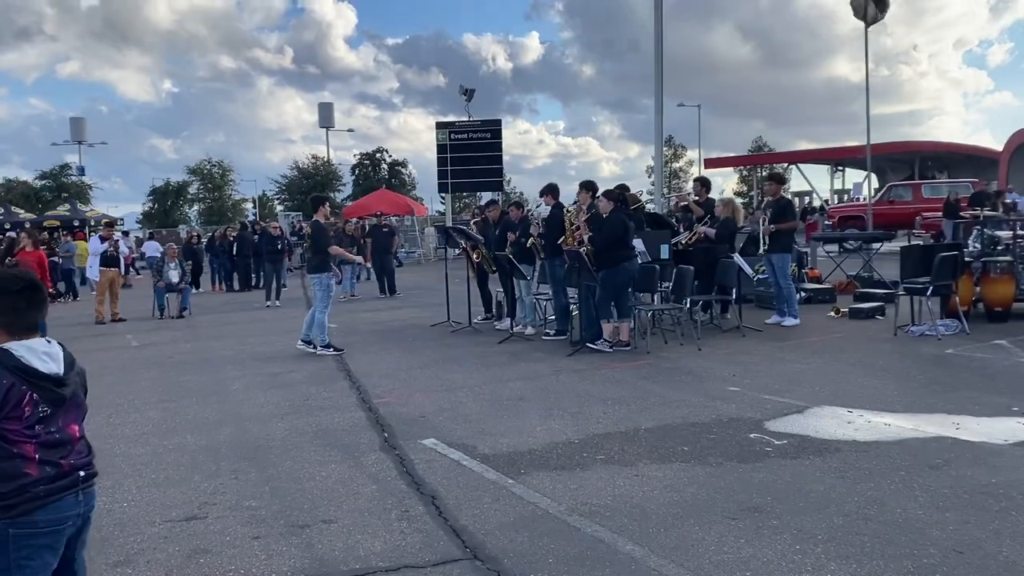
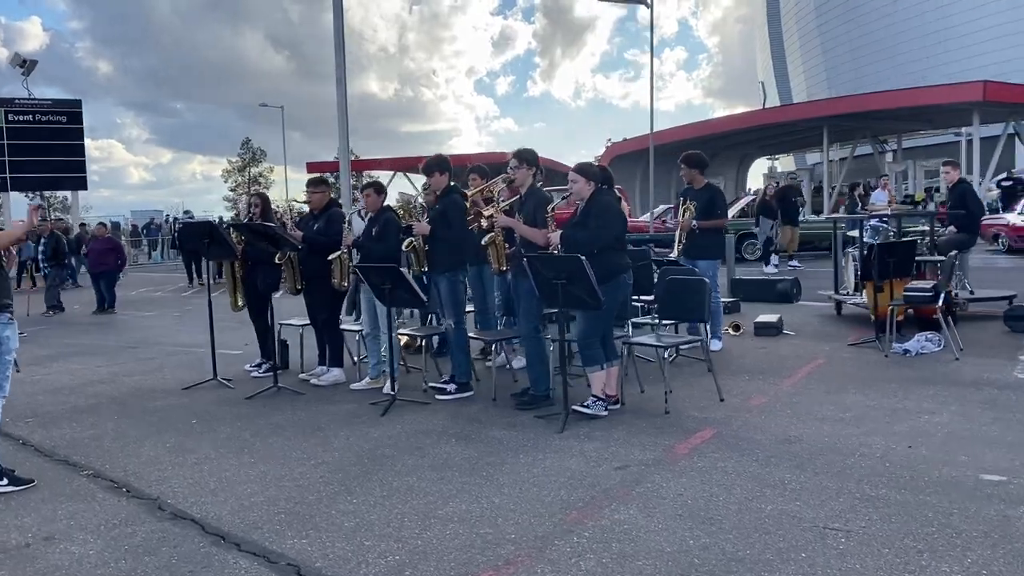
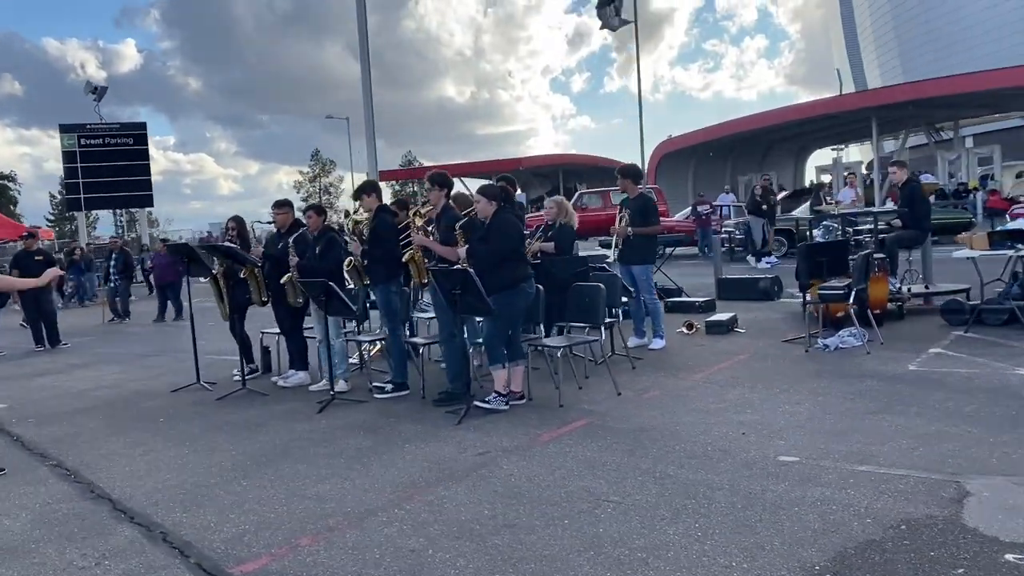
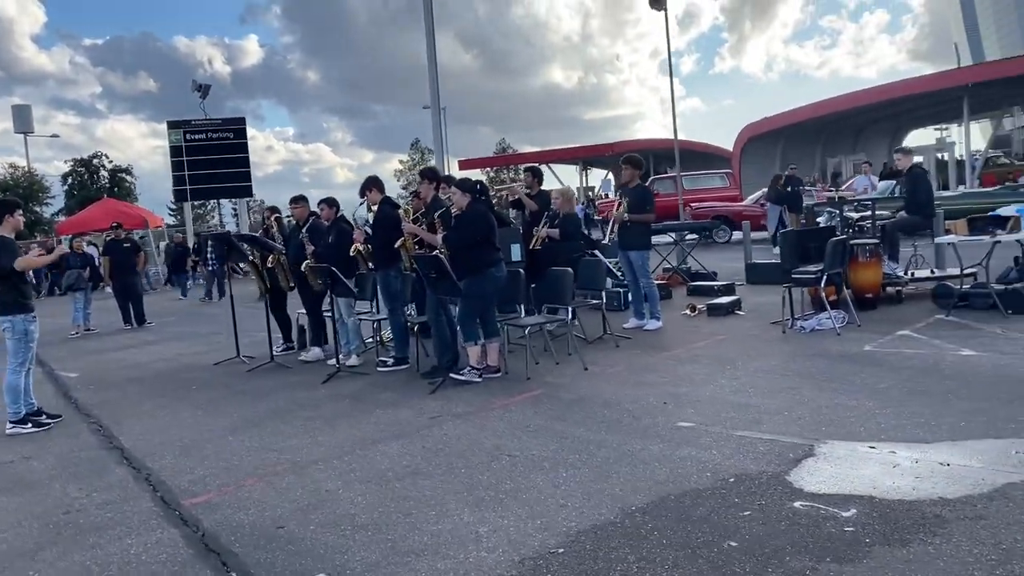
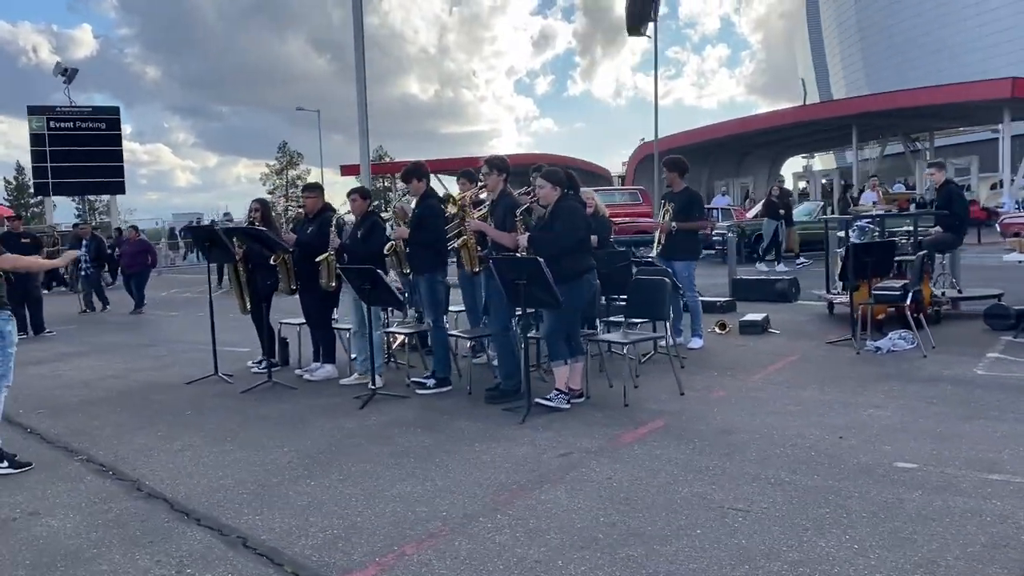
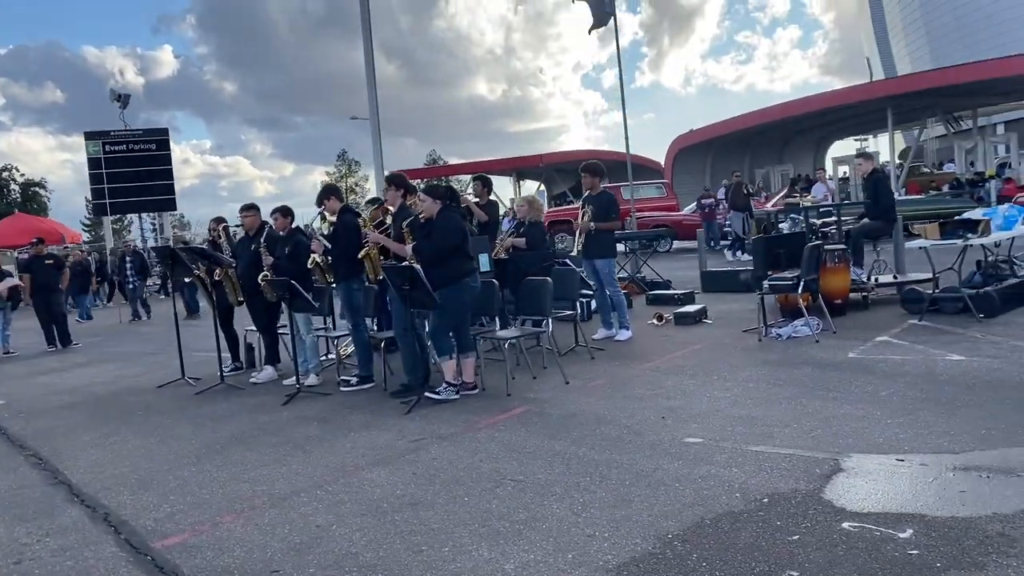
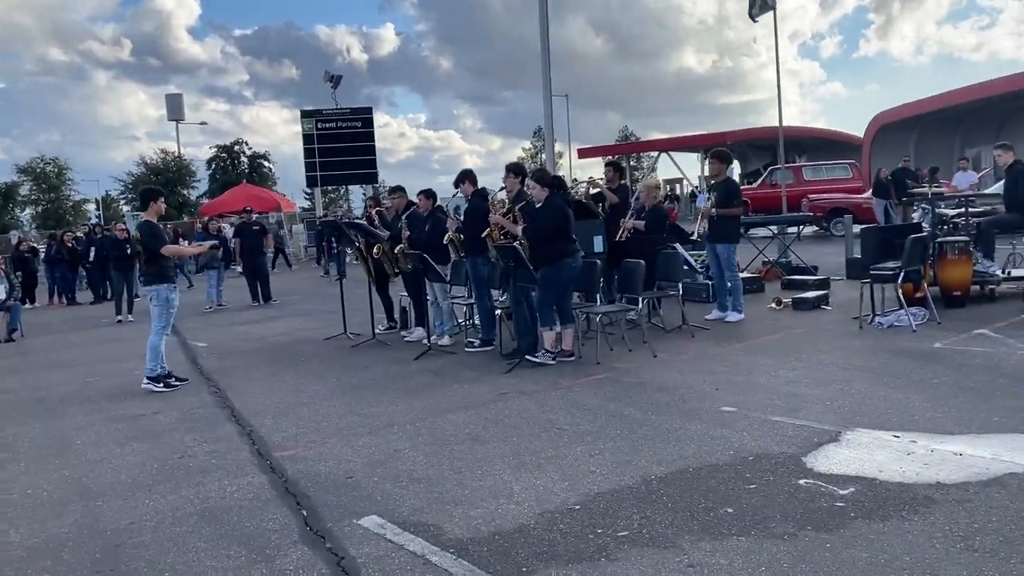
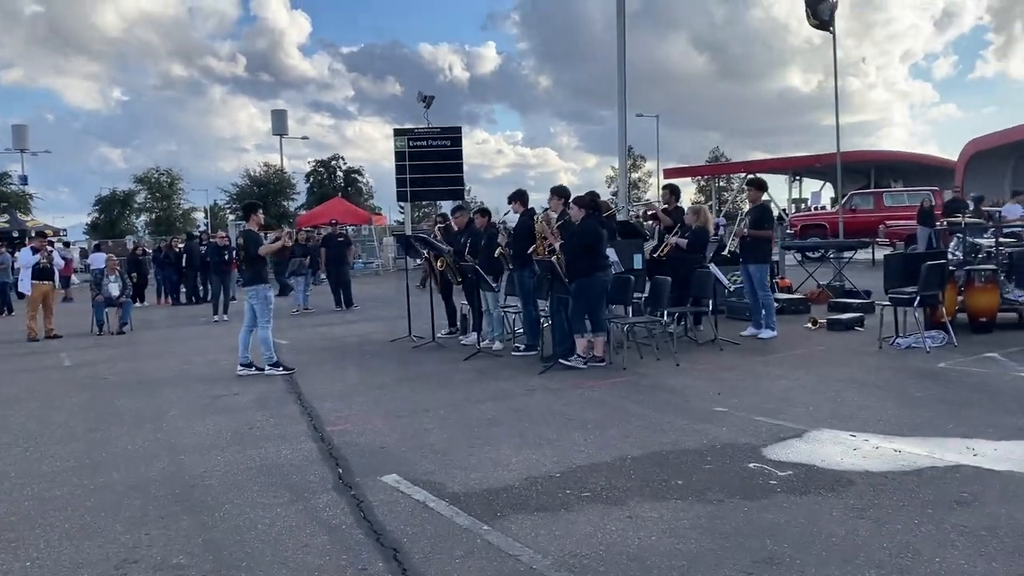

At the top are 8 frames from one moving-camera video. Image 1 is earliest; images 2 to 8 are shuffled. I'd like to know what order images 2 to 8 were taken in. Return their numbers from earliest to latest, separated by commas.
8, 7, 4, 6, 3, 5, 2
